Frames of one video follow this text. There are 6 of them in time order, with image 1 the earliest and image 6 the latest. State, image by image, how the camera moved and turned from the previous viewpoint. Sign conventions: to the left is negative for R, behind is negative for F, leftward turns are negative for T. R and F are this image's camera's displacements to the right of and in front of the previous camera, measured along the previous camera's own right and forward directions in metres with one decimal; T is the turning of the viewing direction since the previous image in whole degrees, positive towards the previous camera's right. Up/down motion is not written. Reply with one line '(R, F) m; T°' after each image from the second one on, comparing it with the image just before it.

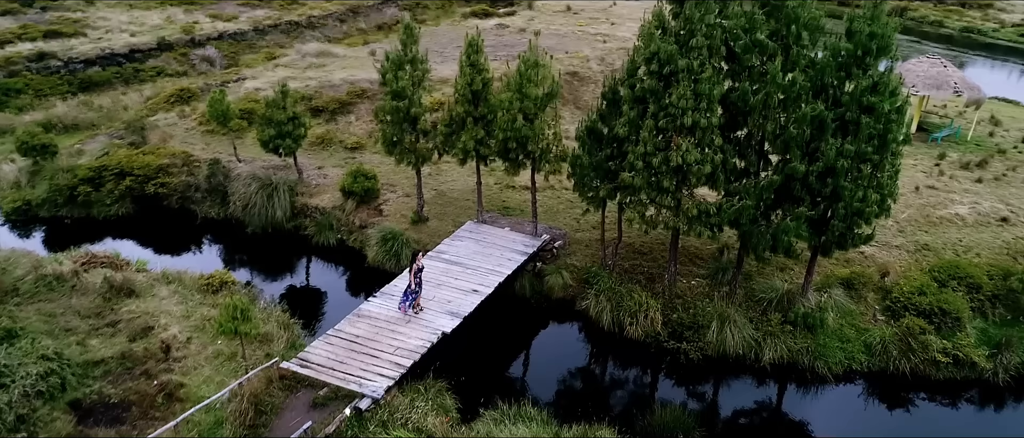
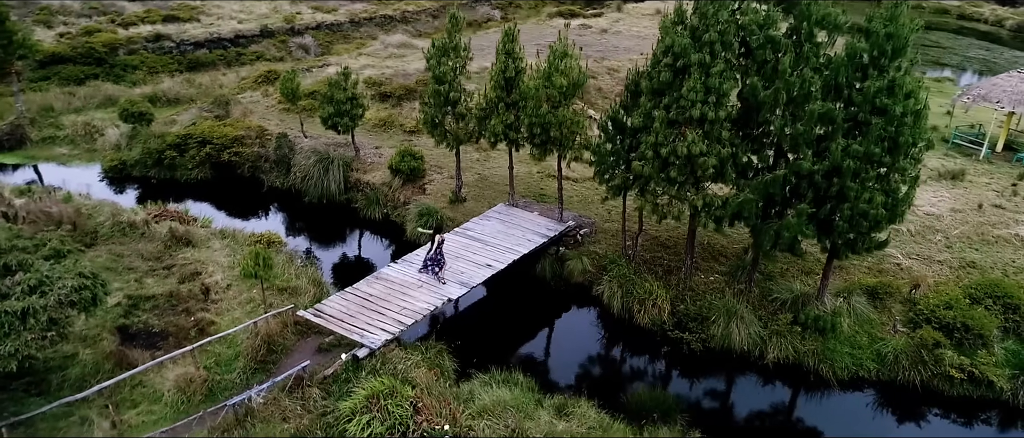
(+1.8, -0.6) m; -8°
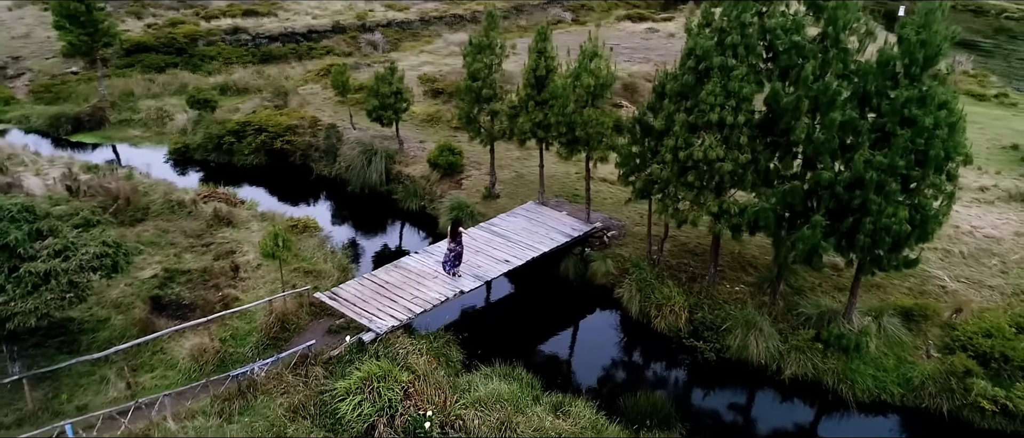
(+1.2, 0.0) m; -6°
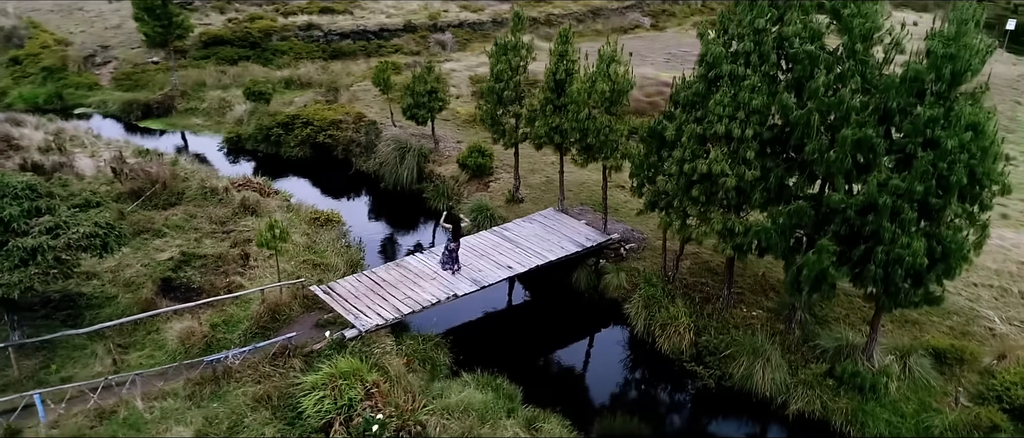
(+1.8, +0.4) m; -7°
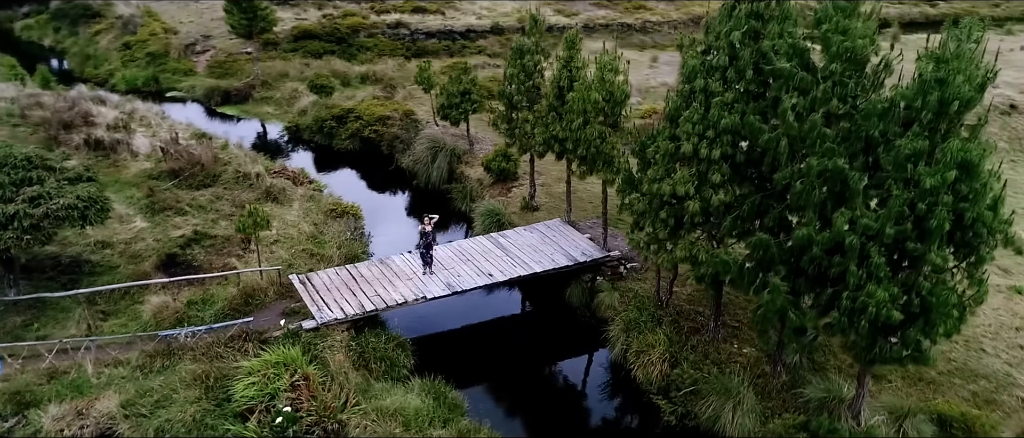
(+2.7, +0.6) m; -10°
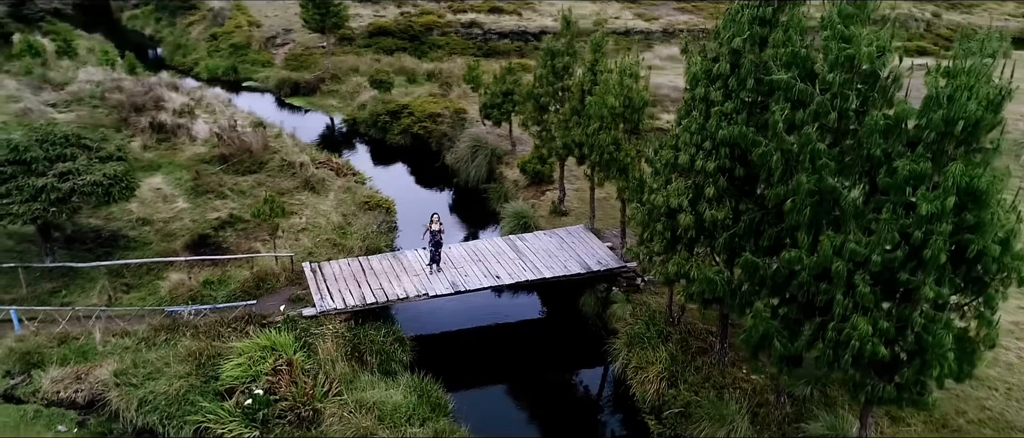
(+1.6, +0.3) m; -7°
